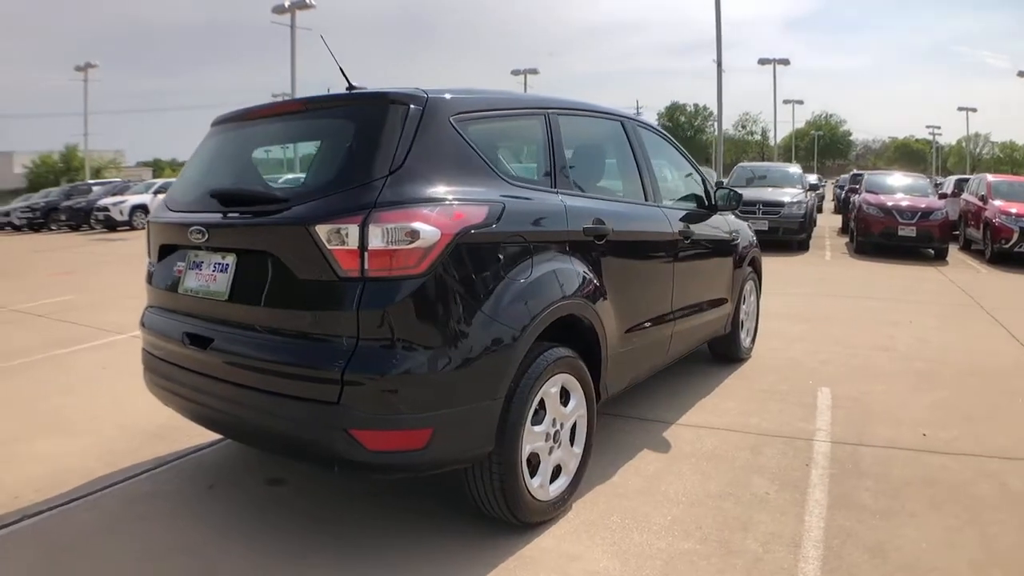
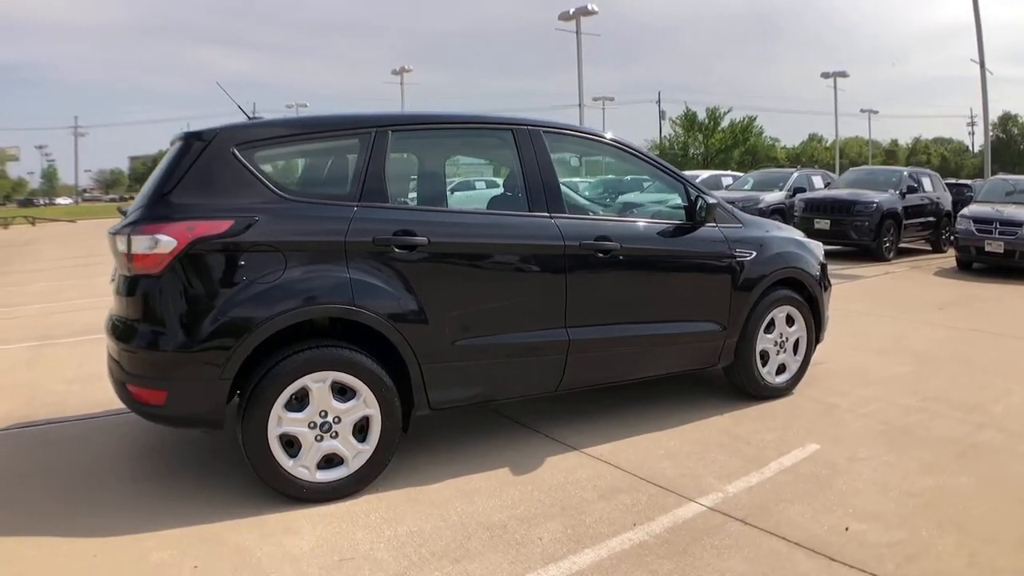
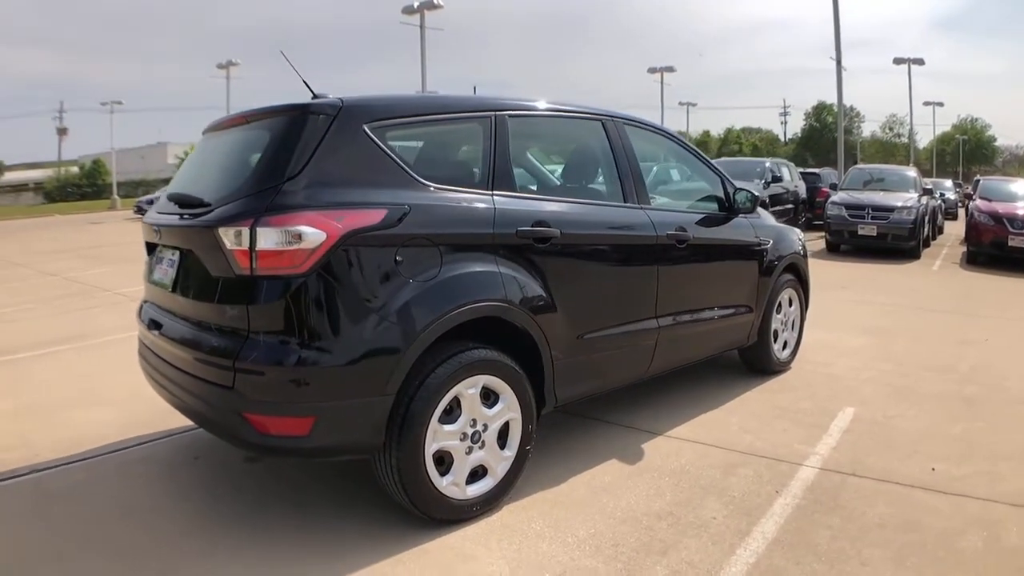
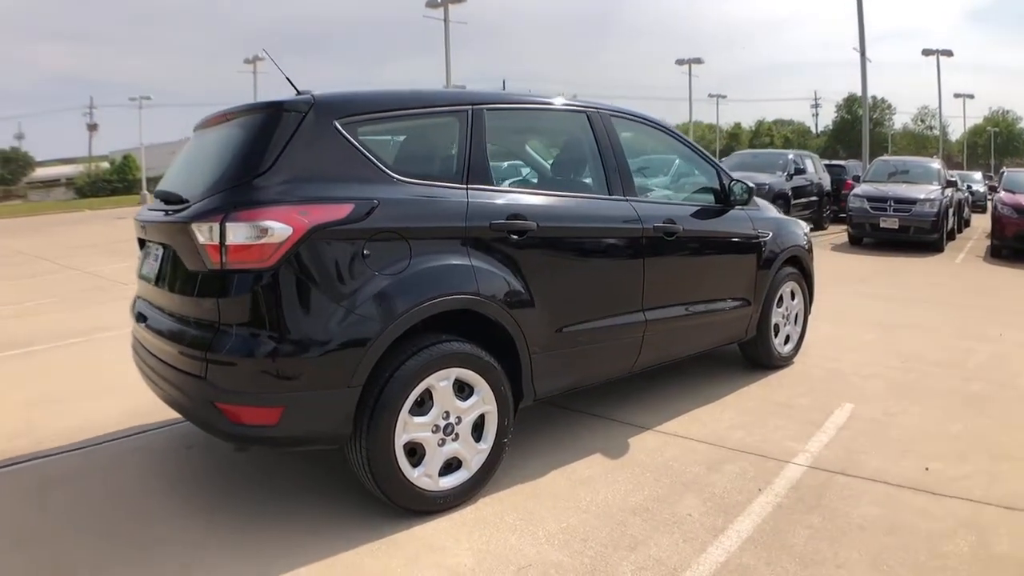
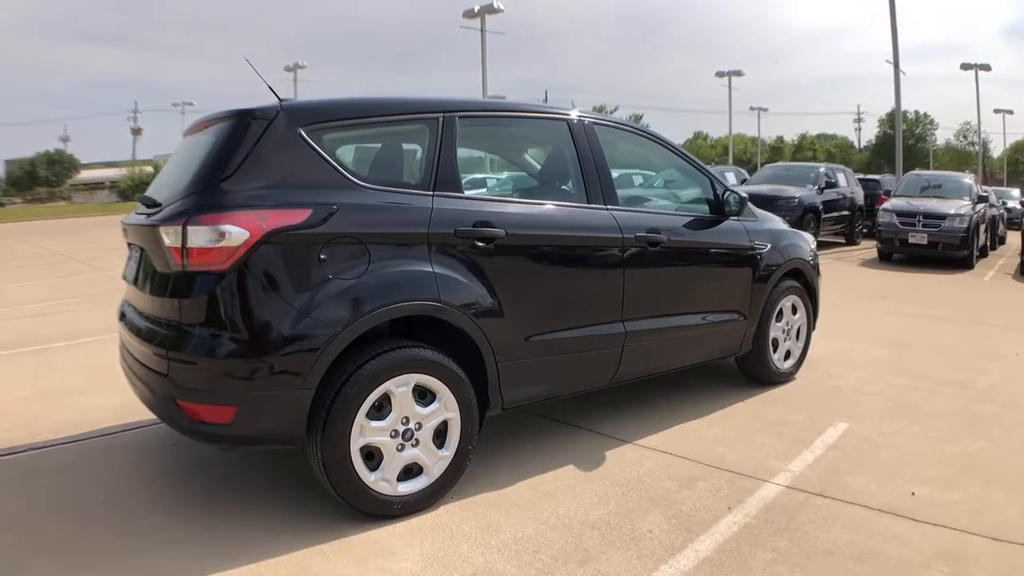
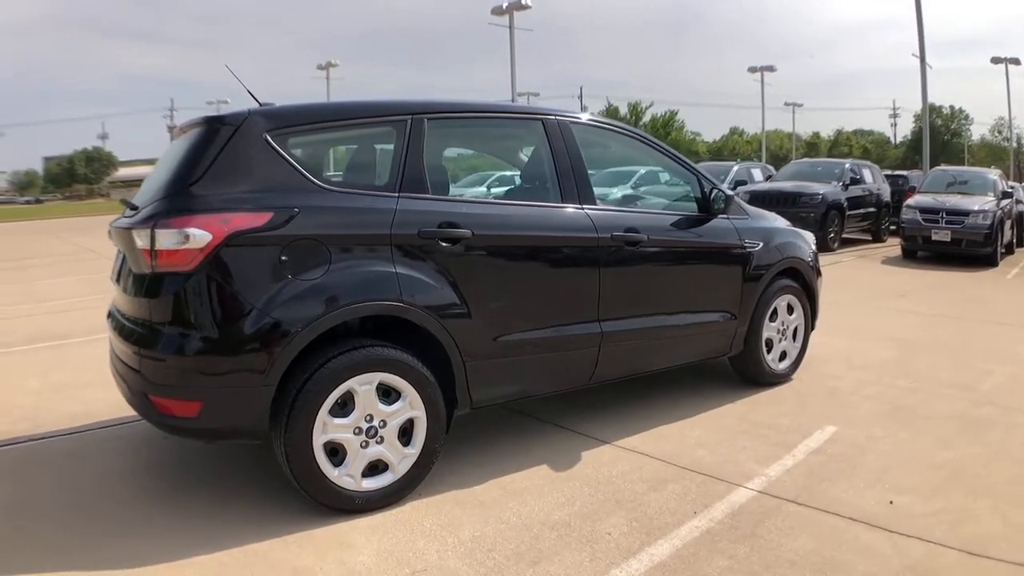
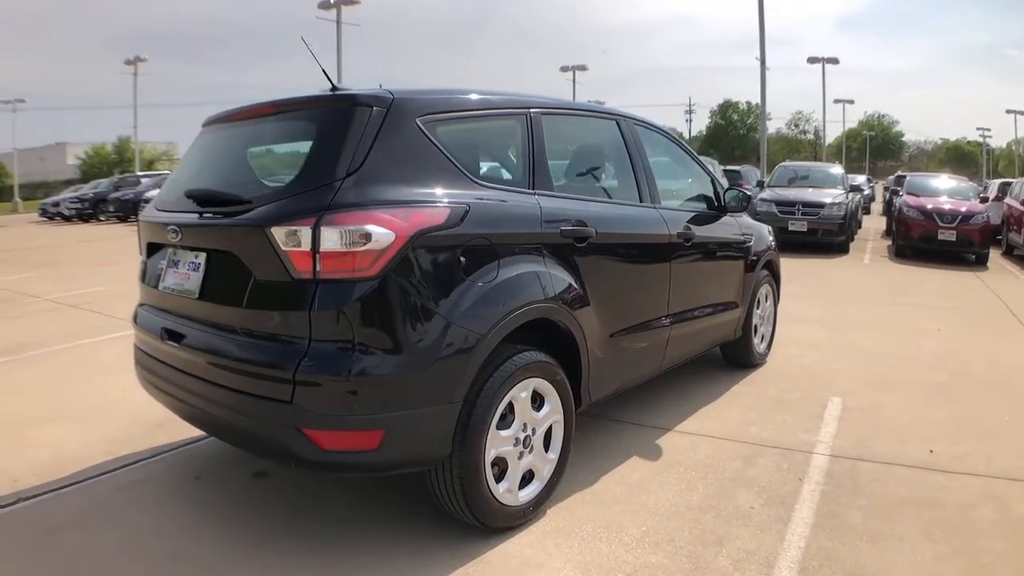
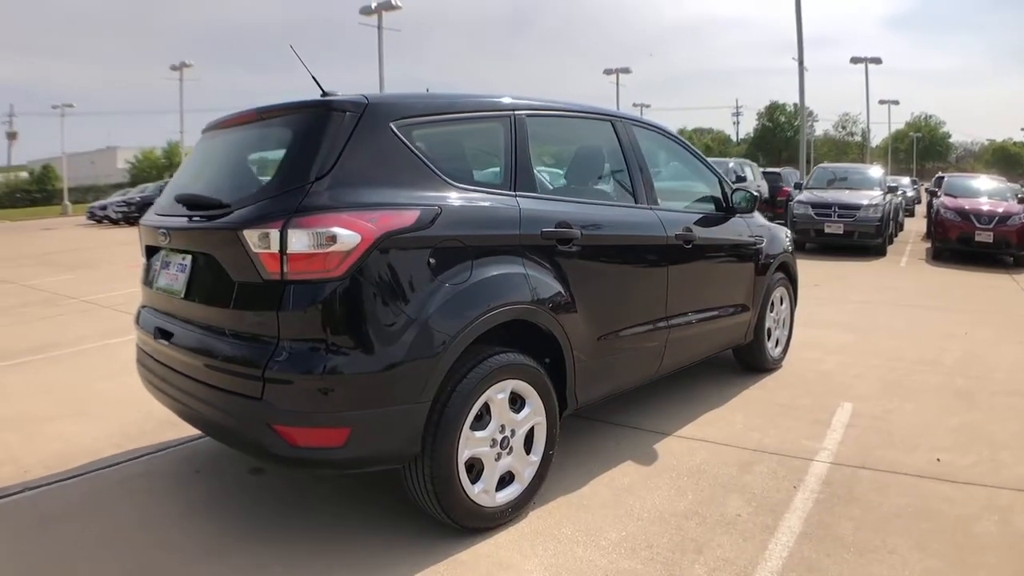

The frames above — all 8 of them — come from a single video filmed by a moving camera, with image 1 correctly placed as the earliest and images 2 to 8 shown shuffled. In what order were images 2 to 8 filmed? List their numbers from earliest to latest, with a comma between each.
7, 8, 3, 4, 5, 6, 2
